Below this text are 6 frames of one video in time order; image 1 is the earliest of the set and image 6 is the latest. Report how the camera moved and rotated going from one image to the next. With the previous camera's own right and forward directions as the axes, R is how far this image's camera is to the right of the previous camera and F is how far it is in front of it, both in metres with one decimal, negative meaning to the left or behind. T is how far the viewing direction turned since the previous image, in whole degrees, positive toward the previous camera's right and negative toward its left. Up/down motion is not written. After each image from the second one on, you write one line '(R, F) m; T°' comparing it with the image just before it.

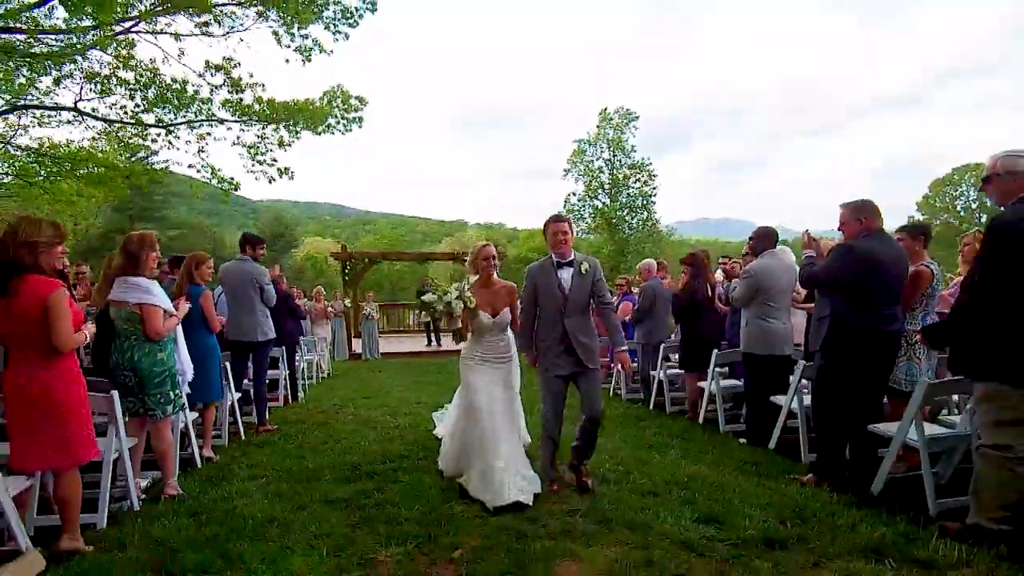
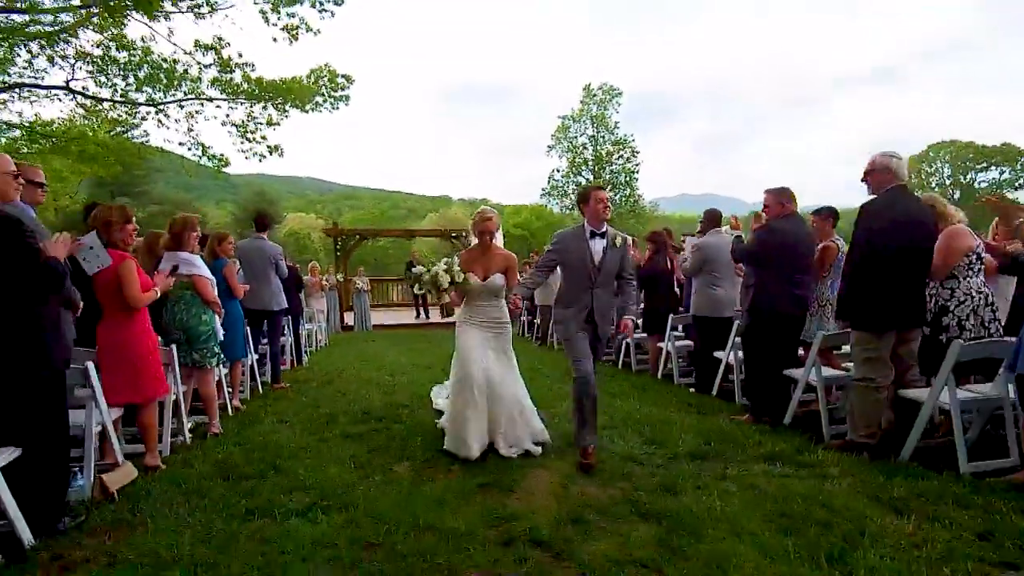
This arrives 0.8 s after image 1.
(0.0, -1.0) m; +2°
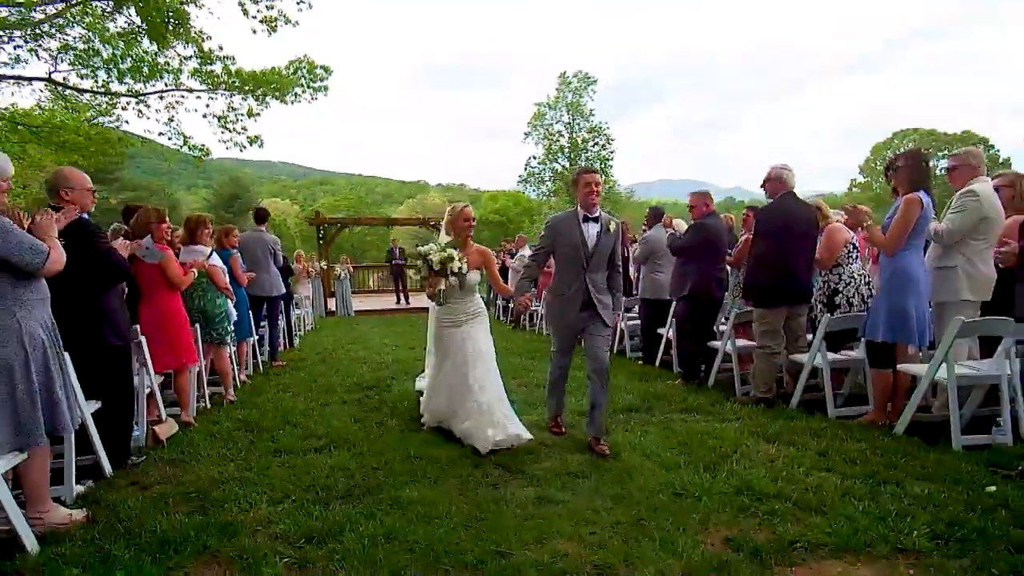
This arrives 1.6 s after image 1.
(+0.1, -1.1) m; +2°
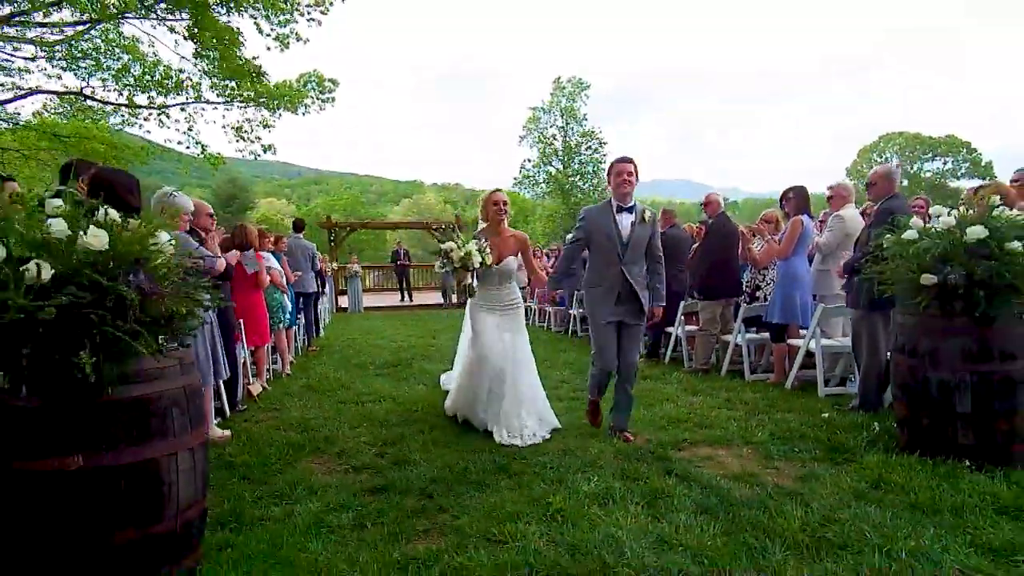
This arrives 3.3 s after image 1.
(-0.1, -1.8) m; +1°
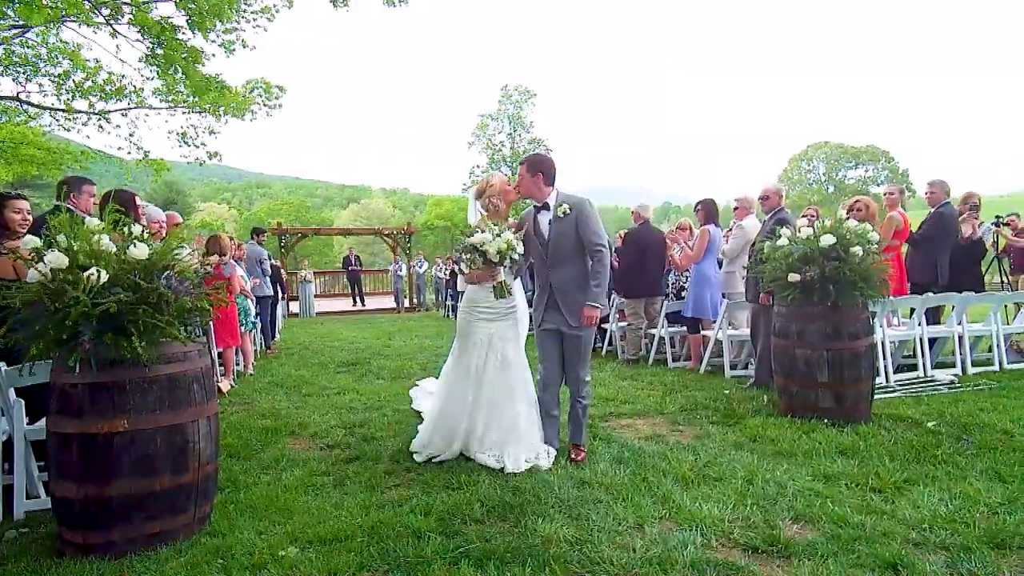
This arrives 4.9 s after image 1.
(0.0, -0.8) m; +5°
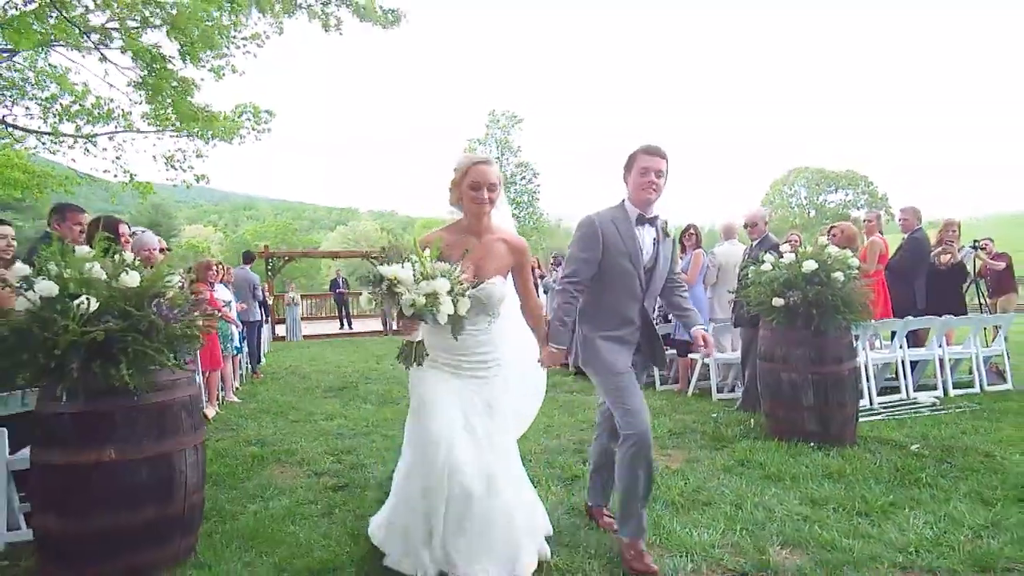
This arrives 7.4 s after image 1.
(0.0, 0.0) m; +1°
